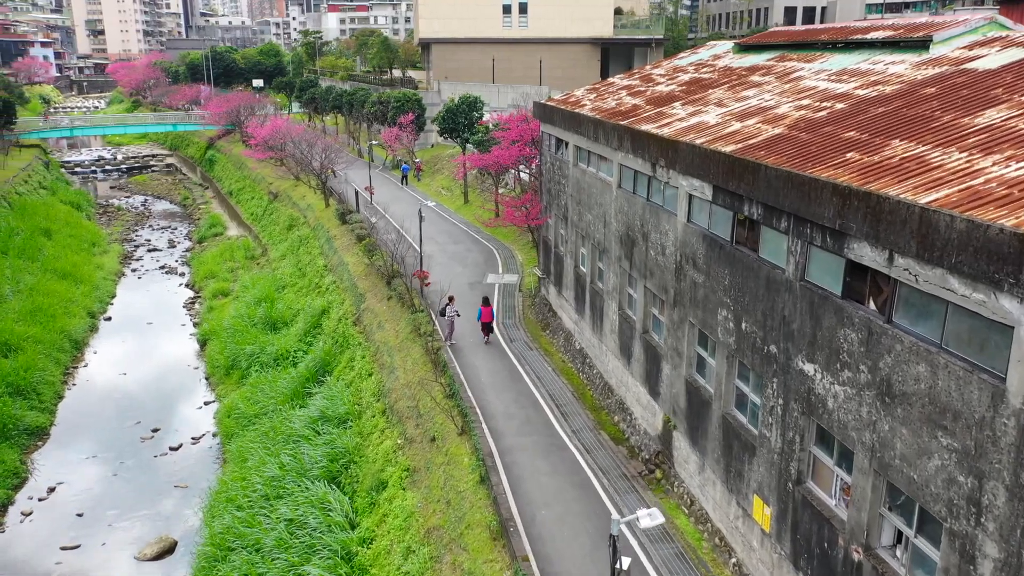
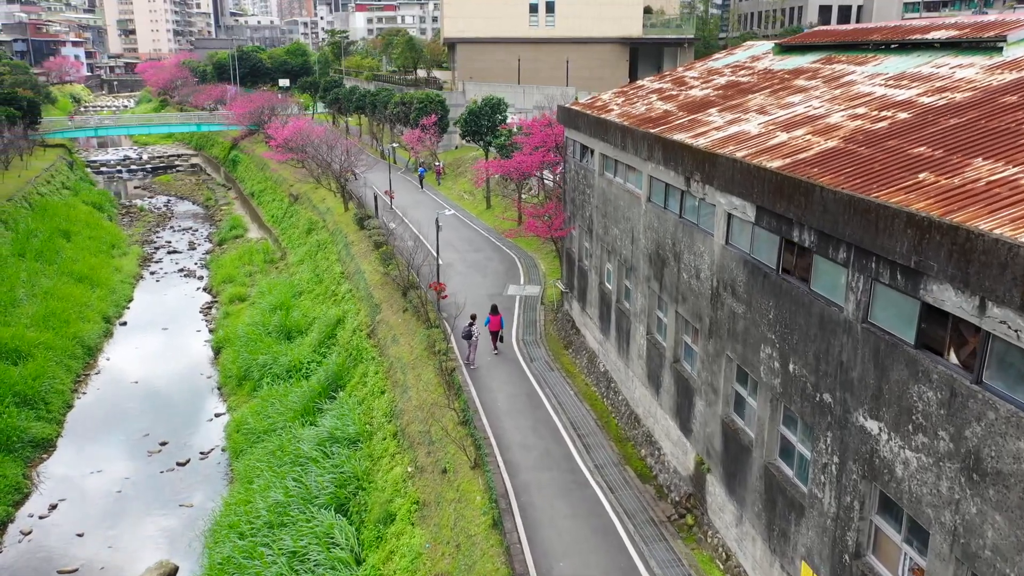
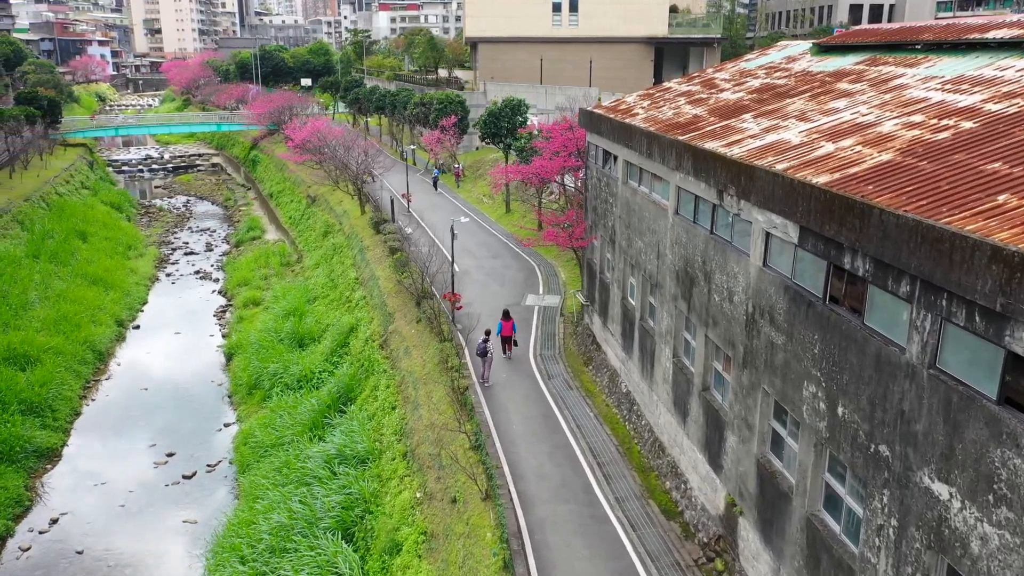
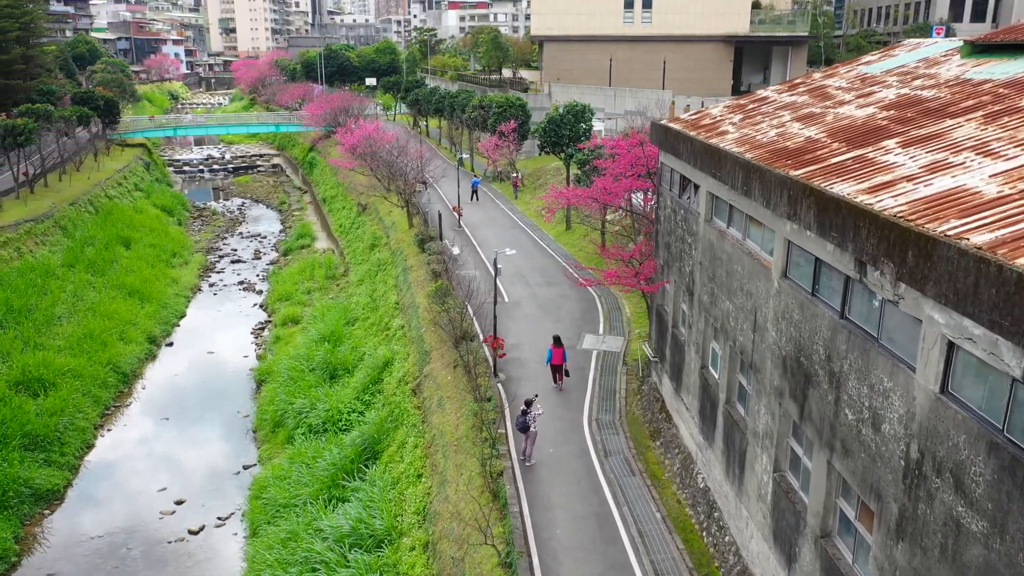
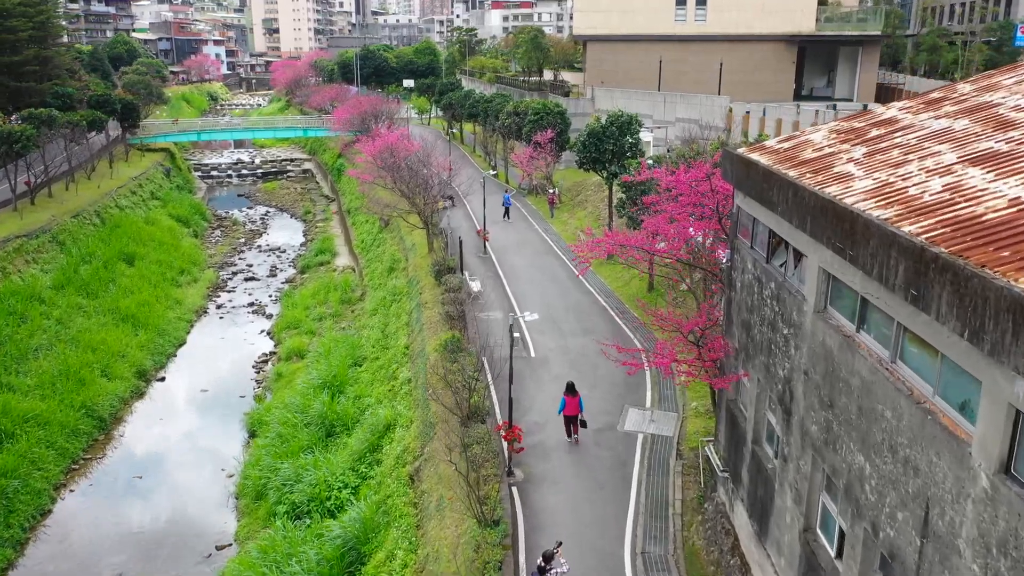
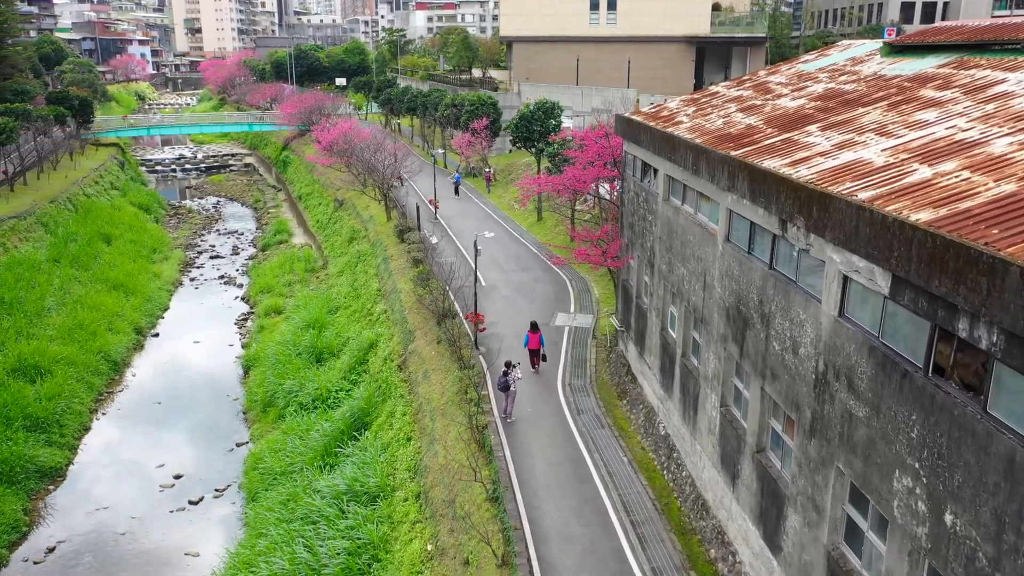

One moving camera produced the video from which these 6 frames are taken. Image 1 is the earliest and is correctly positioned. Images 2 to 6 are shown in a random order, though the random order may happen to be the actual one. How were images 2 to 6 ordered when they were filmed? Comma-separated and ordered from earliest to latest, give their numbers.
2, 3, 6, 4, 5
